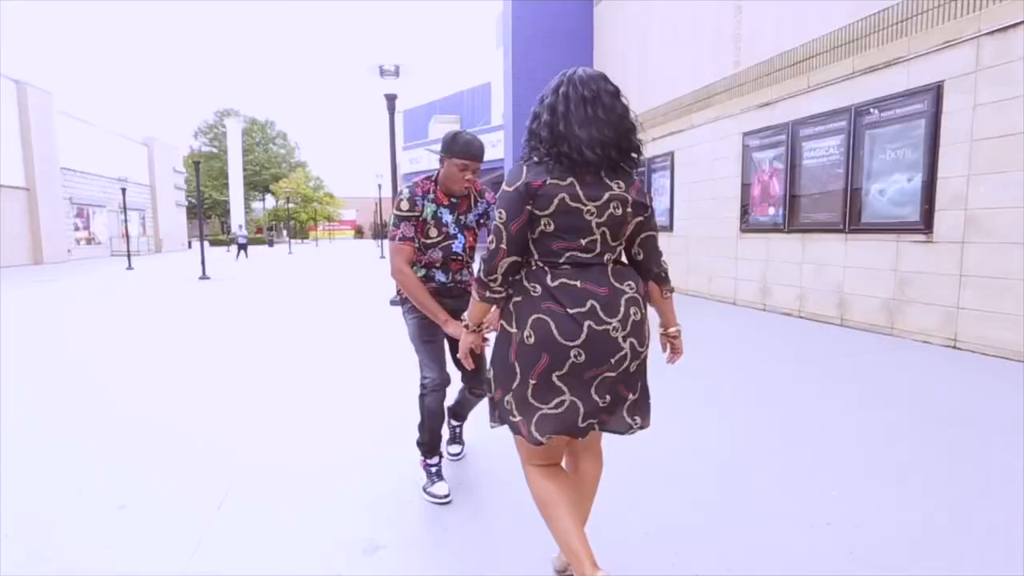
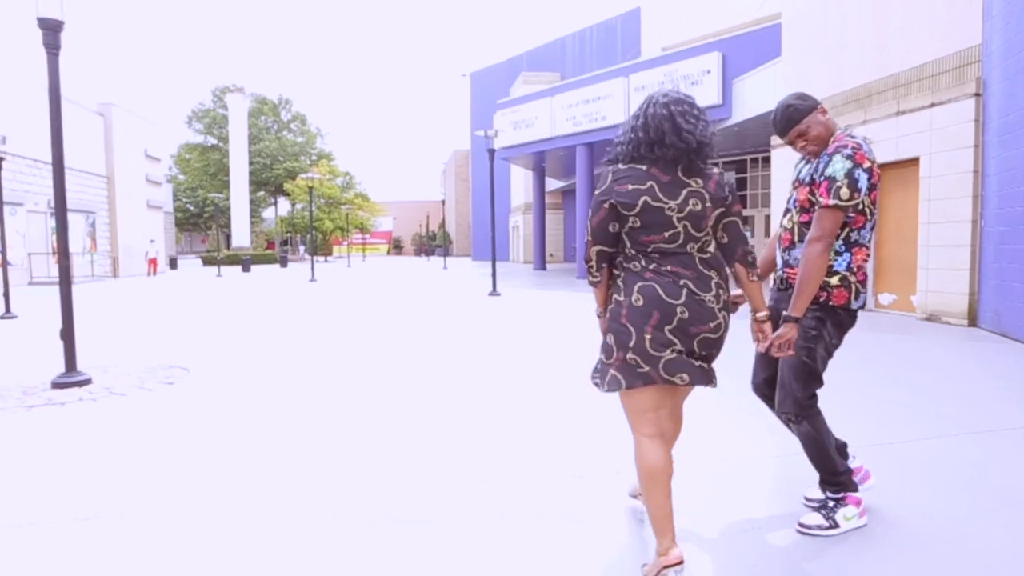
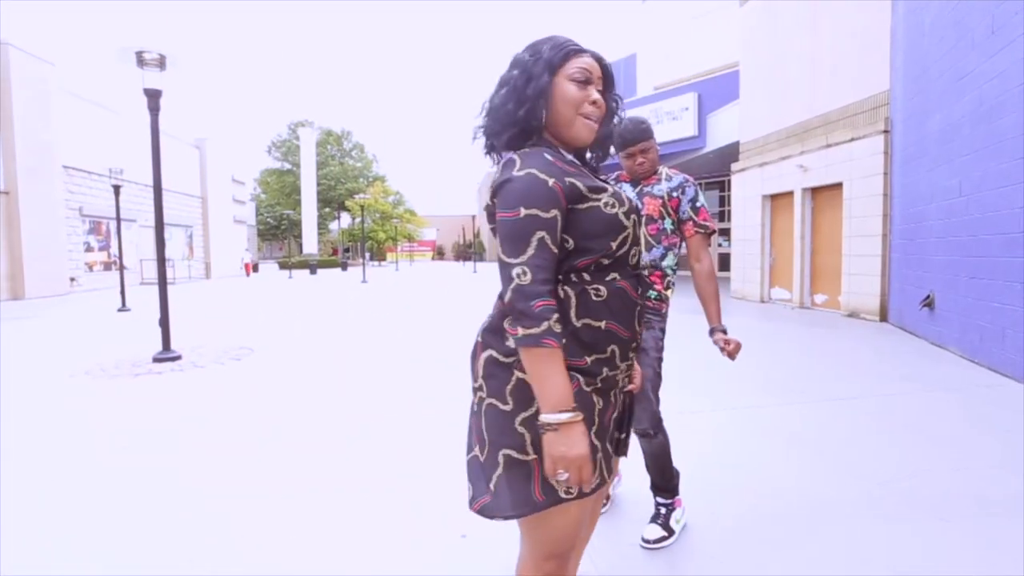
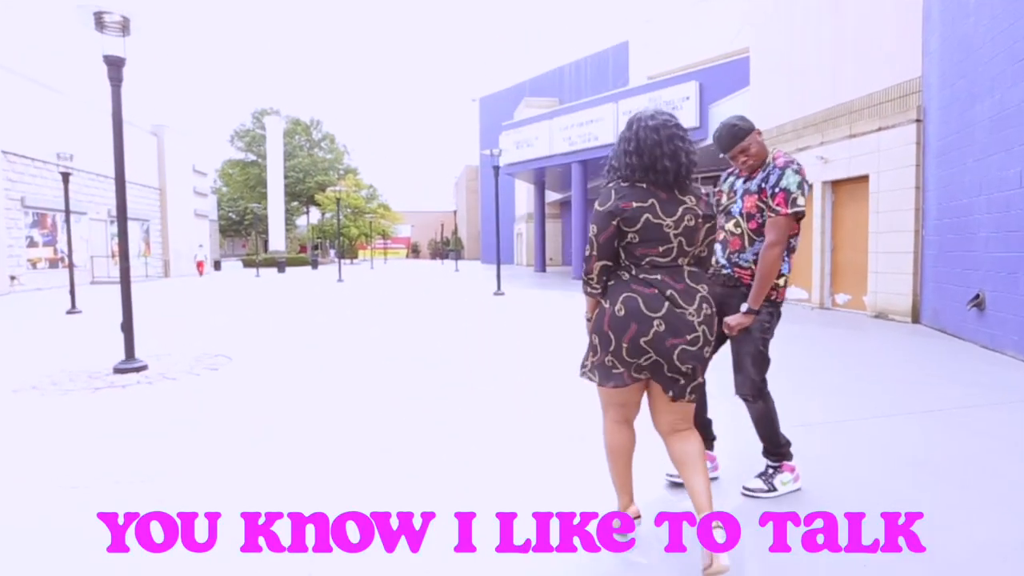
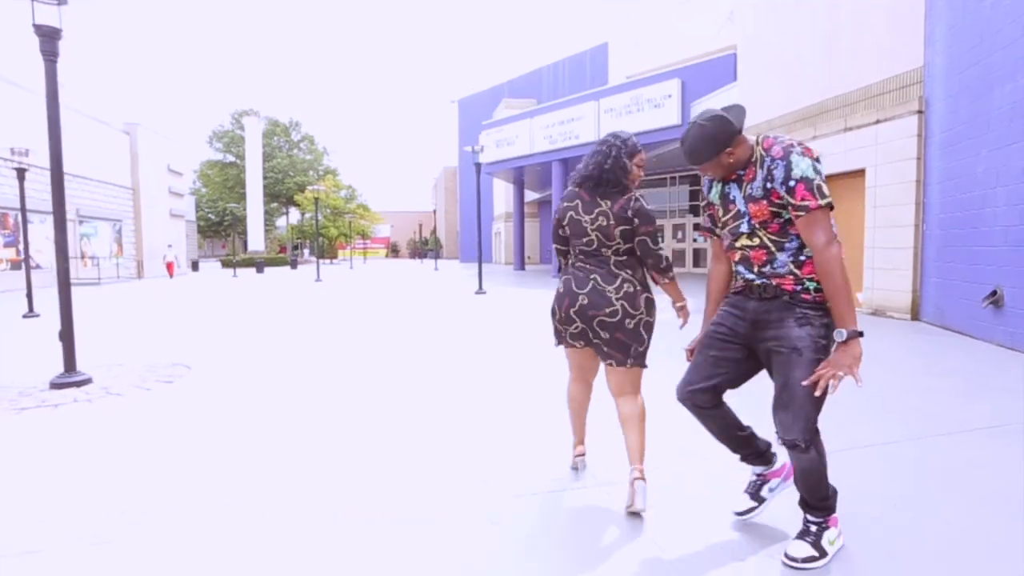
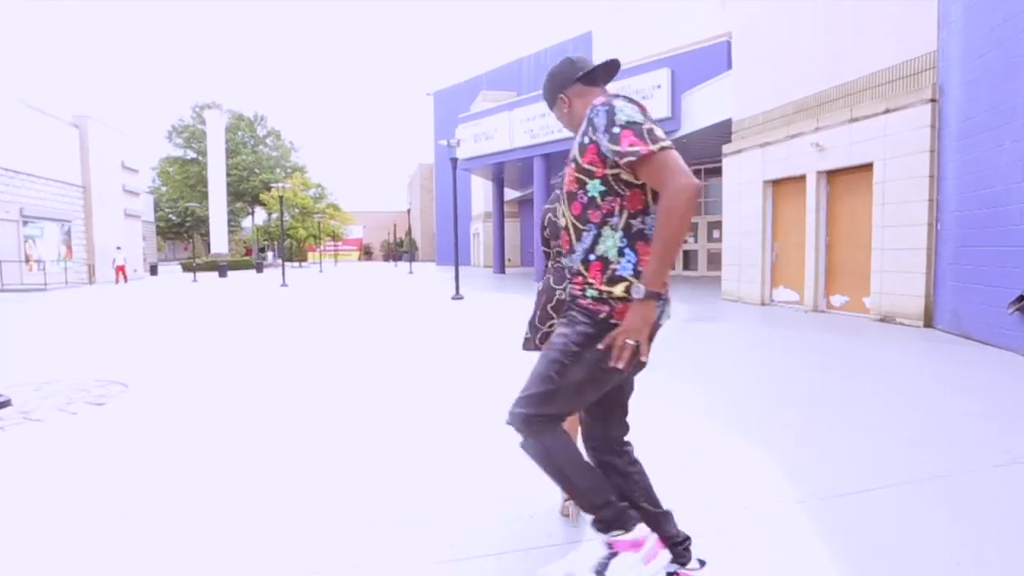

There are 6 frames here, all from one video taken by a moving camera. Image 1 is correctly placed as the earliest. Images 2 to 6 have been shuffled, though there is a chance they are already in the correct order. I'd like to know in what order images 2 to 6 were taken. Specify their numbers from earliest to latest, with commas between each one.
3, 4, 2, 5, 6
